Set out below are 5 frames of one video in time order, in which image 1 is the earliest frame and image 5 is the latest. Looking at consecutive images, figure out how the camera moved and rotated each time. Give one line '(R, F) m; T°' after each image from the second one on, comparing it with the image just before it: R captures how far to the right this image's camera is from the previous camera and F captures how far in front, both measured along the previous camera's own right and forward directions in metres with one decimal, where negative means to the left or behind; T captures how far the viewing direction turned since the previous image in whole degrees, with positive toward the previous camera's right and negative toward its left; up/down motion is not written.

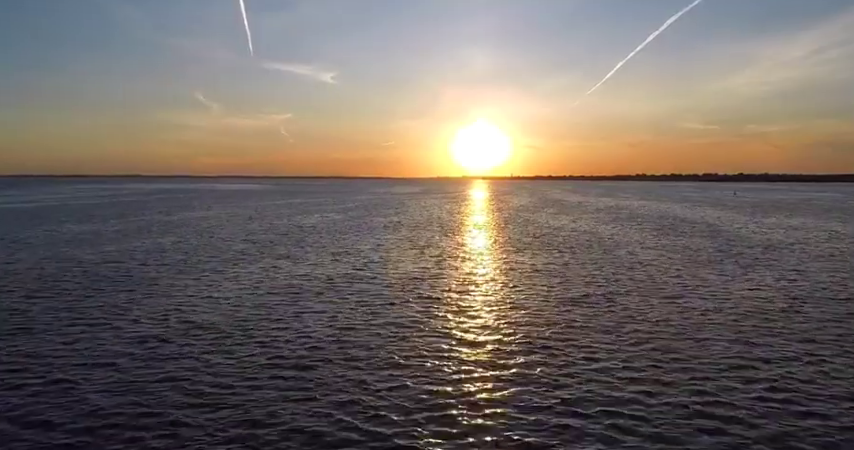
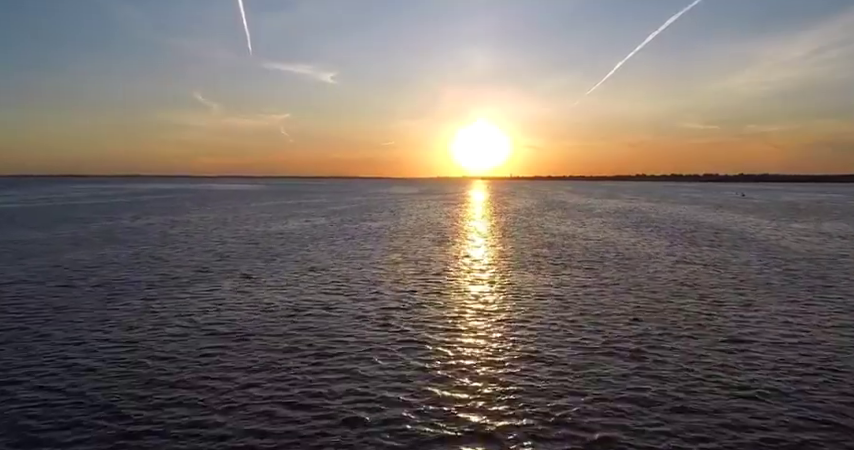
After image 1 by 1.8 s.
(+0.5, +4.9) m; 0°
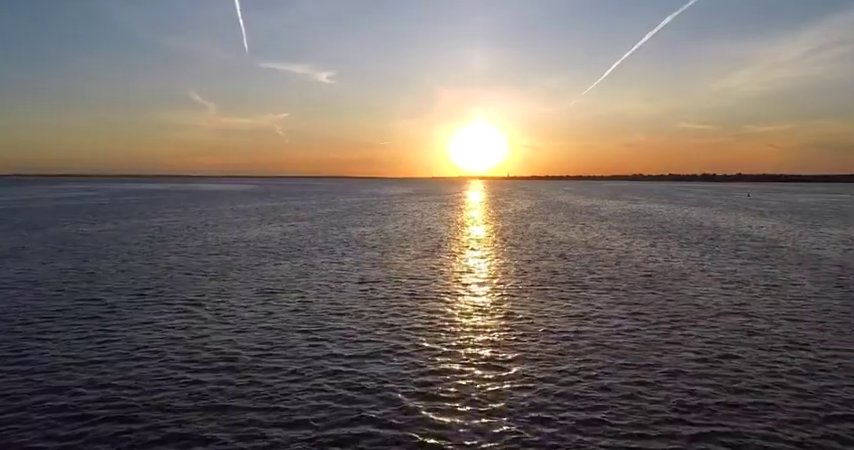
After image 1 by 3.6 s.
(+0.4, +4.7) m; 0°
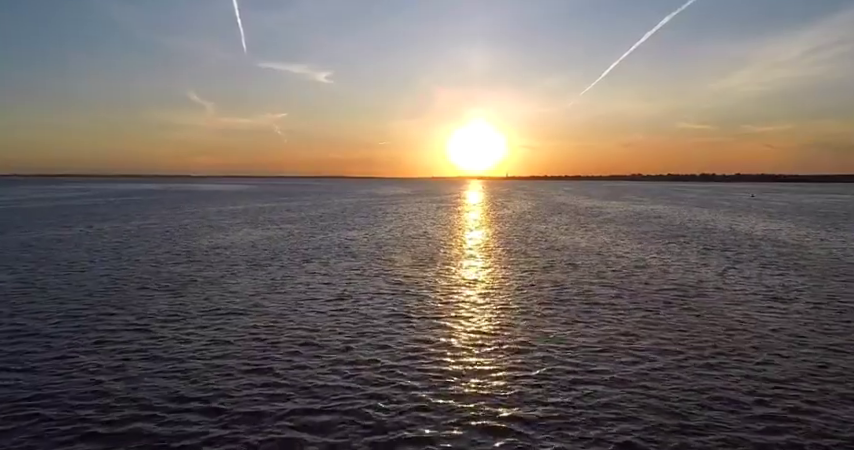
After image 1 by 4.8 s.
(+0.3, +3.0) m; 0°
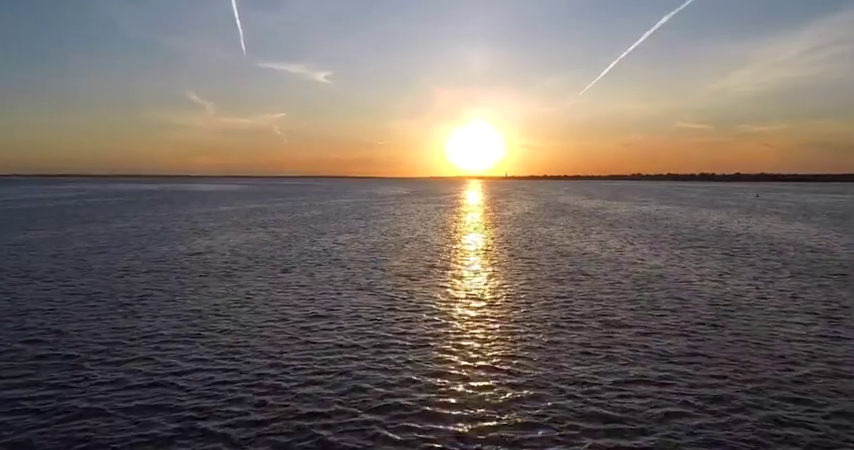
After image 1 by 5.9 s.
(+0.2, +2.5) m; 0°
